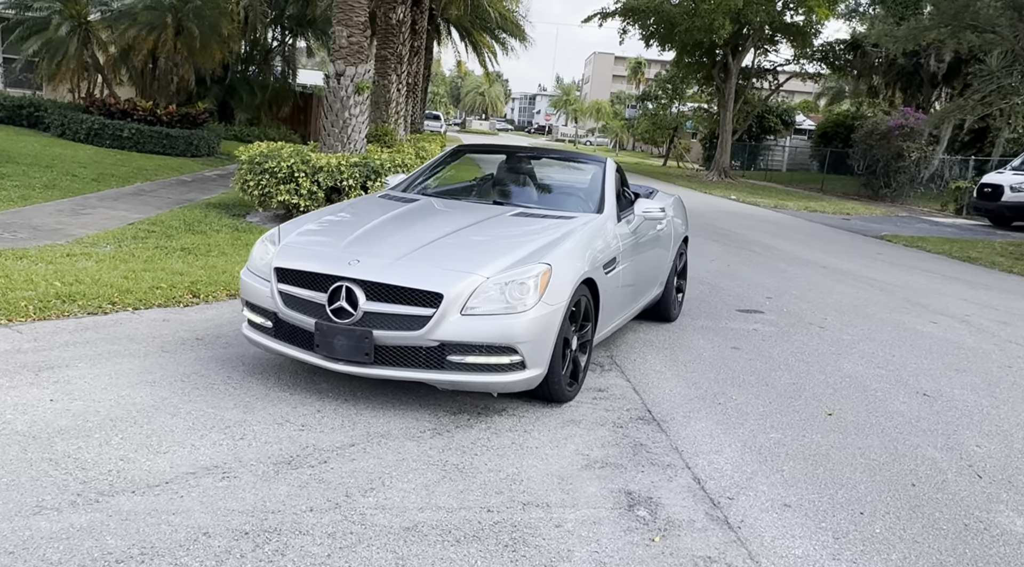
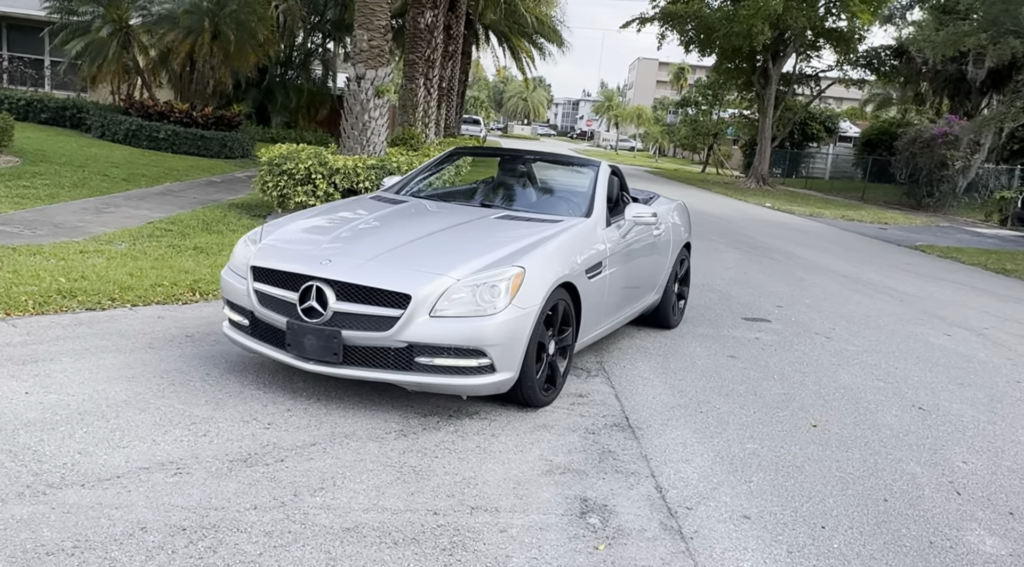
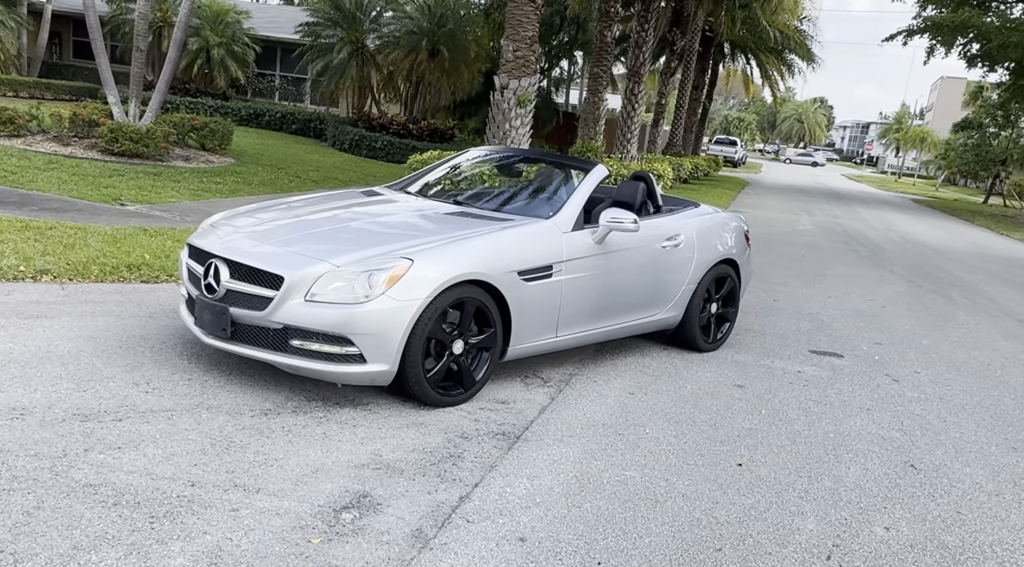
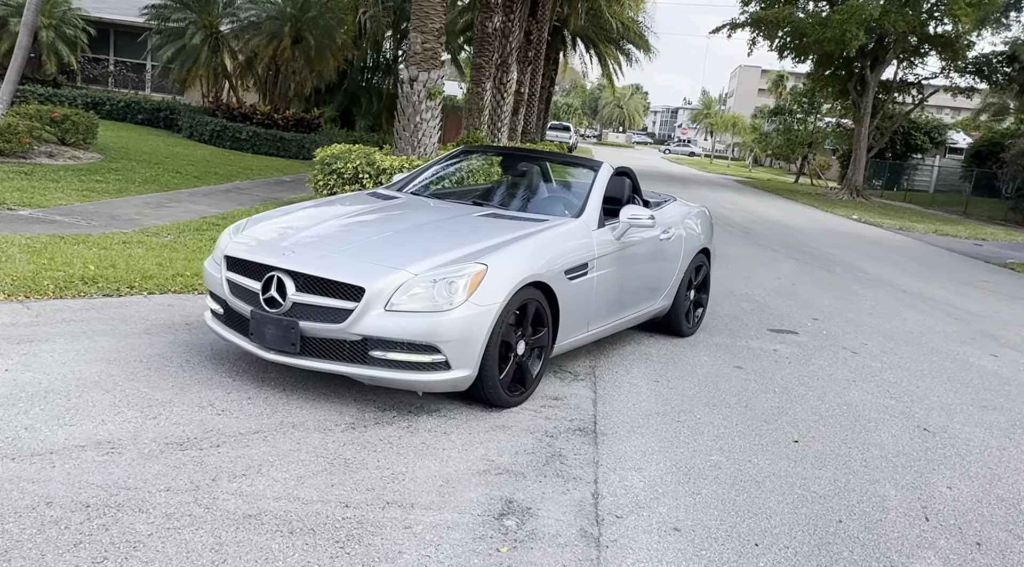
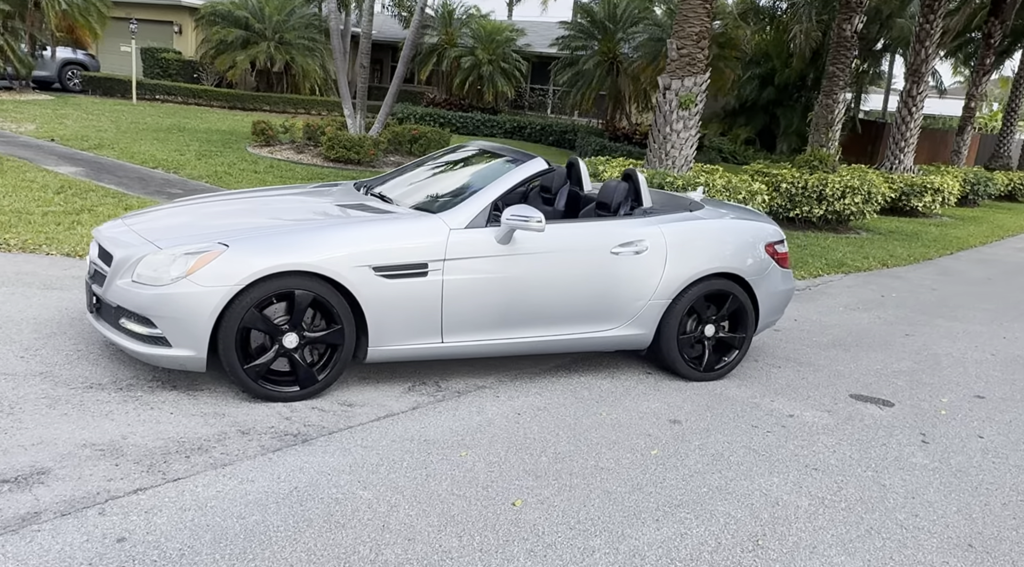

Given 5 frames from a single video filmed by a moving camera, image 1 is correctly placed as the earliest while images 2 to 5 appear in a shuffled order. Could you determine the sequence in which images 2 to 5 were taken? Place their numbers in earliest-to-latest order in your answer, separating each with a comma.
2, 4, 3, 5
